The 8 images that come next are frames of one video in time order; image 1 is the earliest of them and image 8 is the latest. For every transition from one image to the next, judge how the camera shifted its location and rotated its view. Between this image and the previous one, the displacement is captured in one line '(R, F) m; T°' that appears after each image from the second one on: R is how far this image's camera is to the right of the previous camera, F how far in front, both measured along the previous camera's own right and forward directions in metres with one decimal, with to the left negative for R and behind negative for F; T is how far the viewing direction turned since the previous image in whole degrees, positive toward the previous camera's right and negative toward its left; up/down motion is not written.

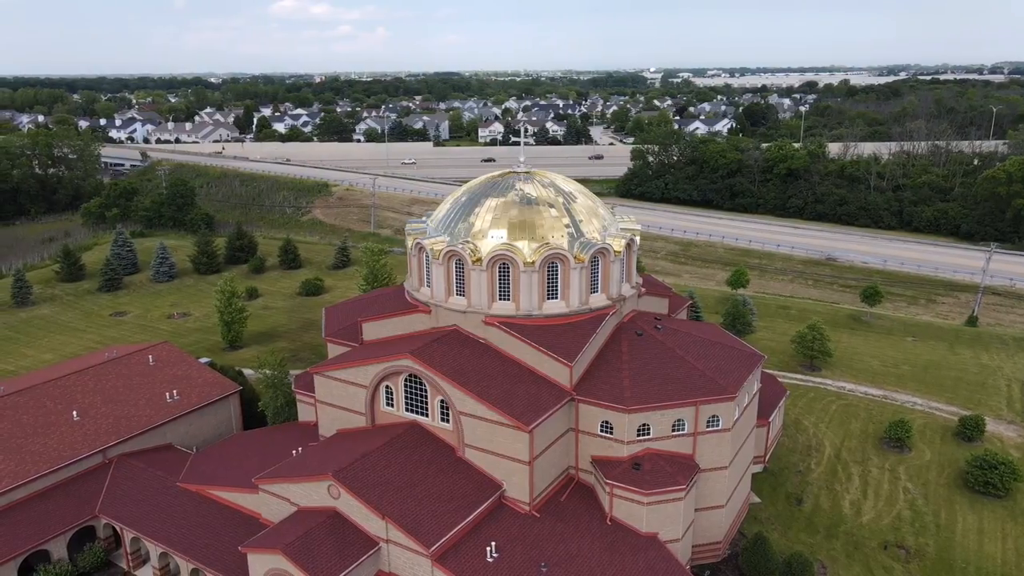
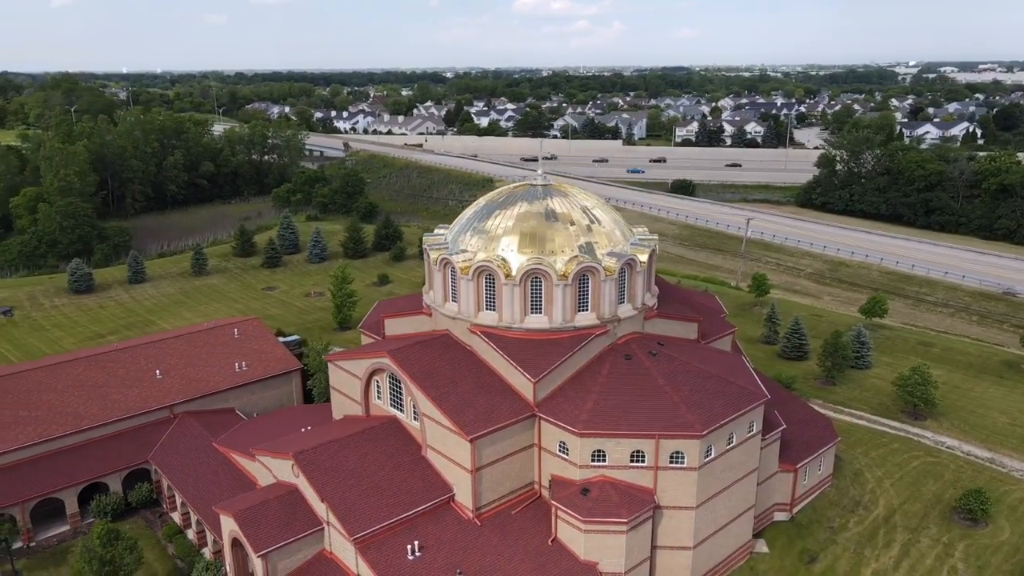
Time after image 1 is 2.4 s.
(+7.3, +0.6) m; -16°
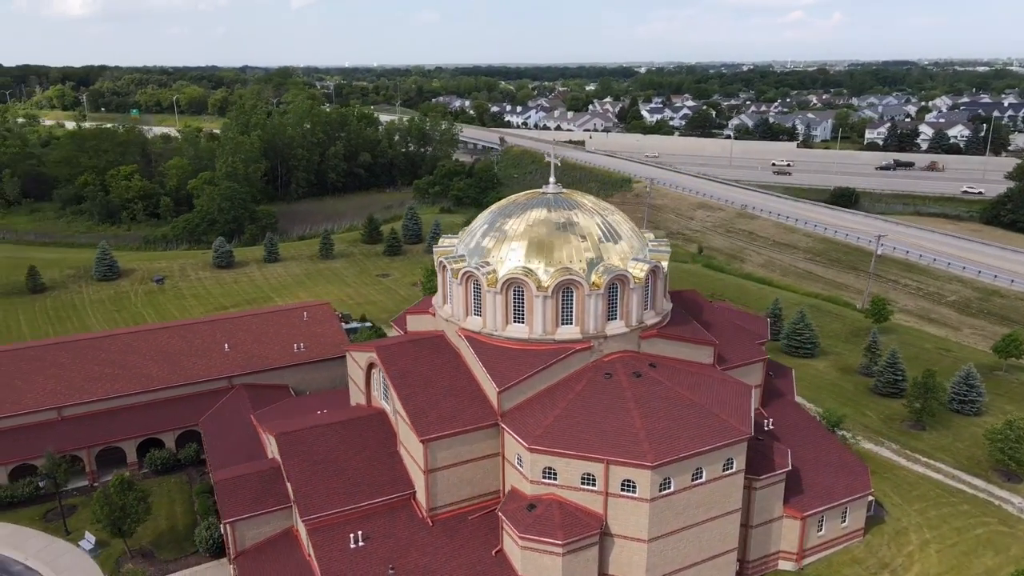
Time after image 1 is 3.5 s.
(+6.4, +0.8) m; -14°
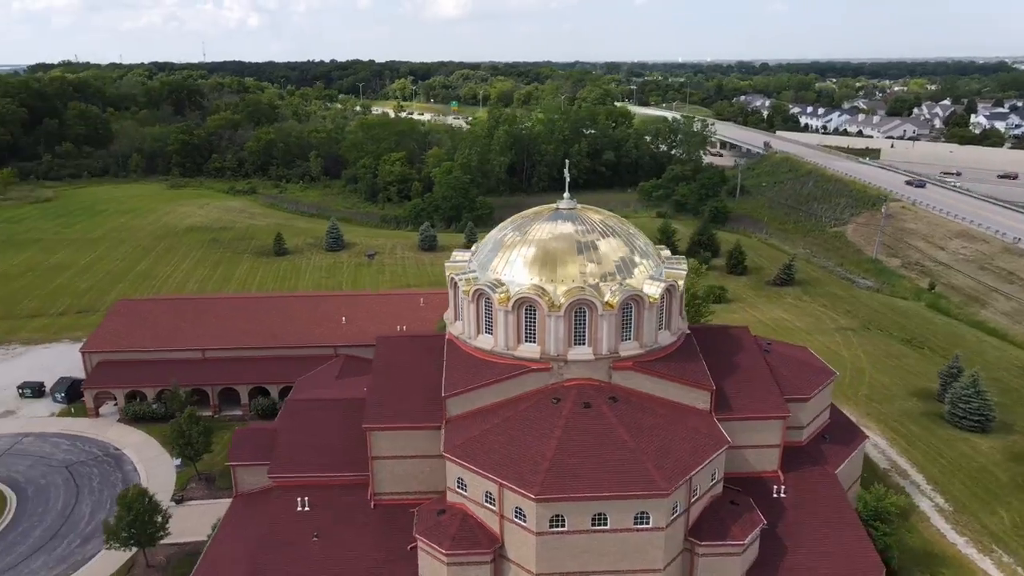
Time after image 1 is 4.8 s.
(+10.5, +1.8) m; -23°
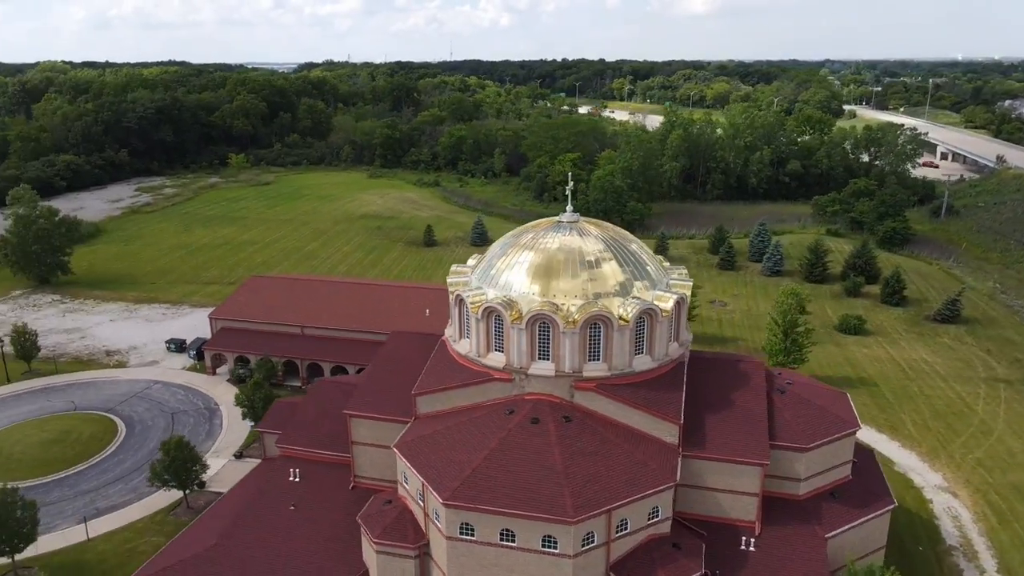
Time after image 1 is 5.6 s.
(+7.9, +0.8) m; -16°
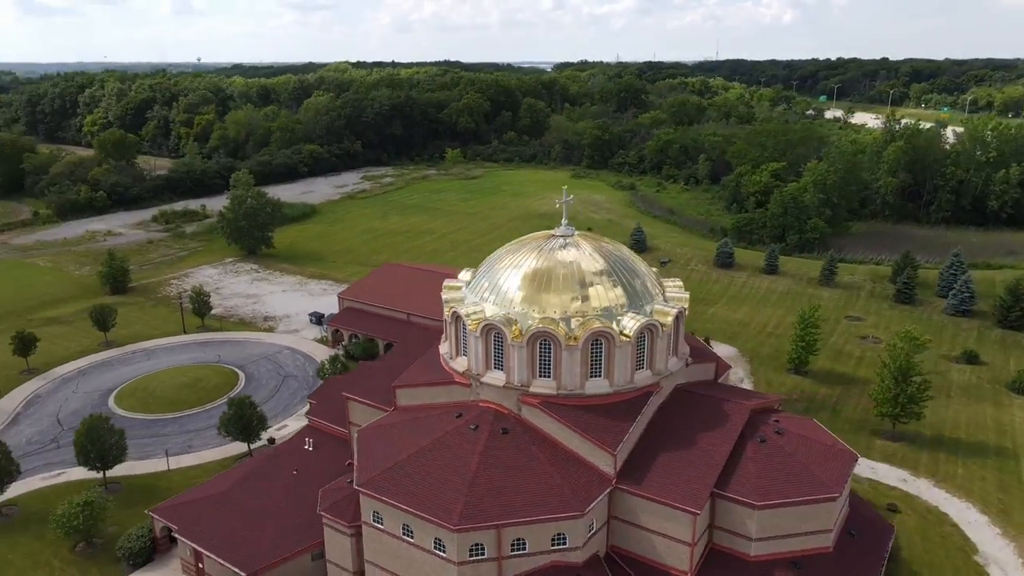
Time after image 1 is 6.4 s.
(+9.0, +1.1) m; -19°
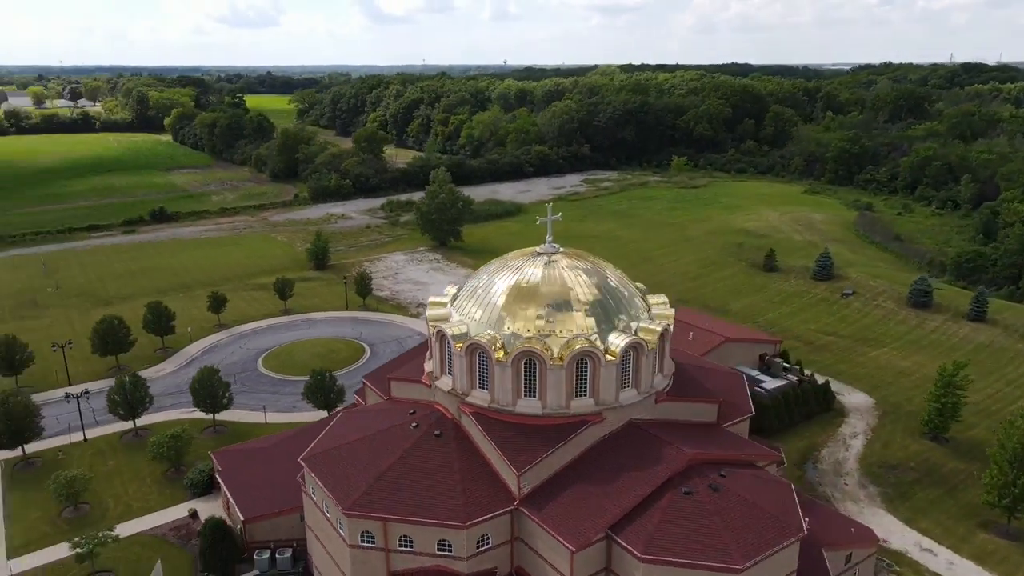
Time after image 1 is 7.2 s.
(+10.1, +1.3) m; -20°
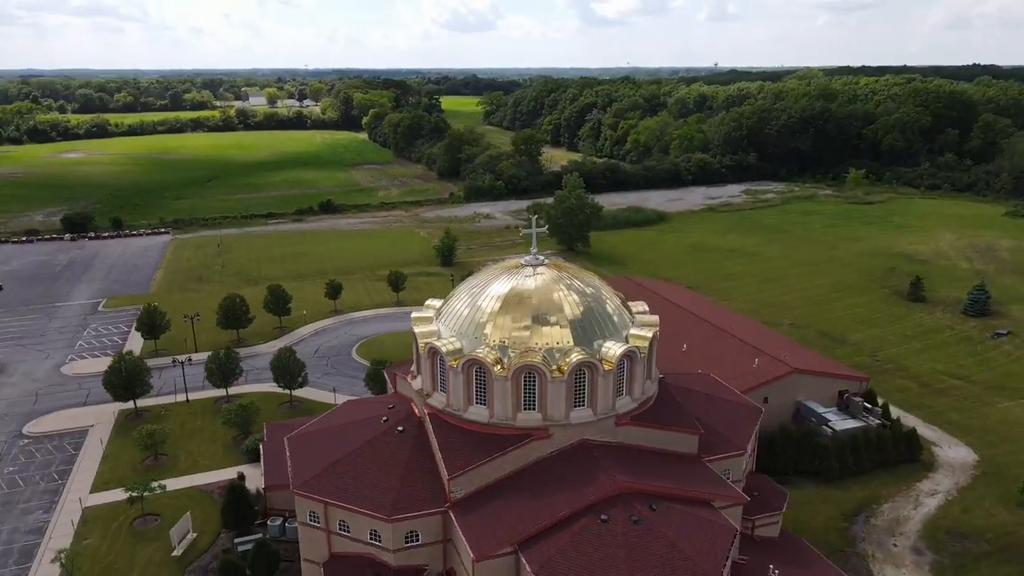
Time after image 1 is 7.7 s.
(+7.4, +0.6) m; -15°
